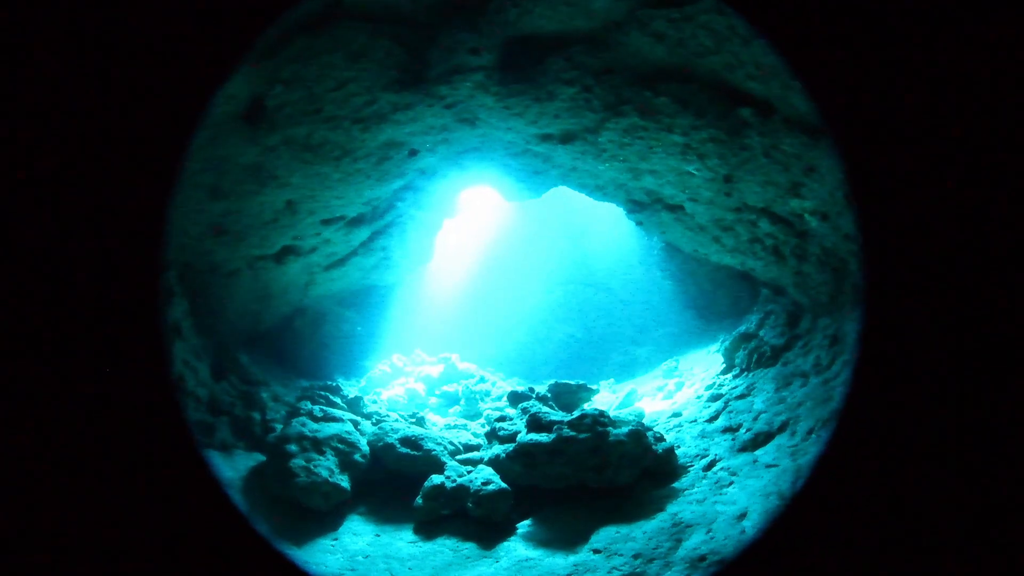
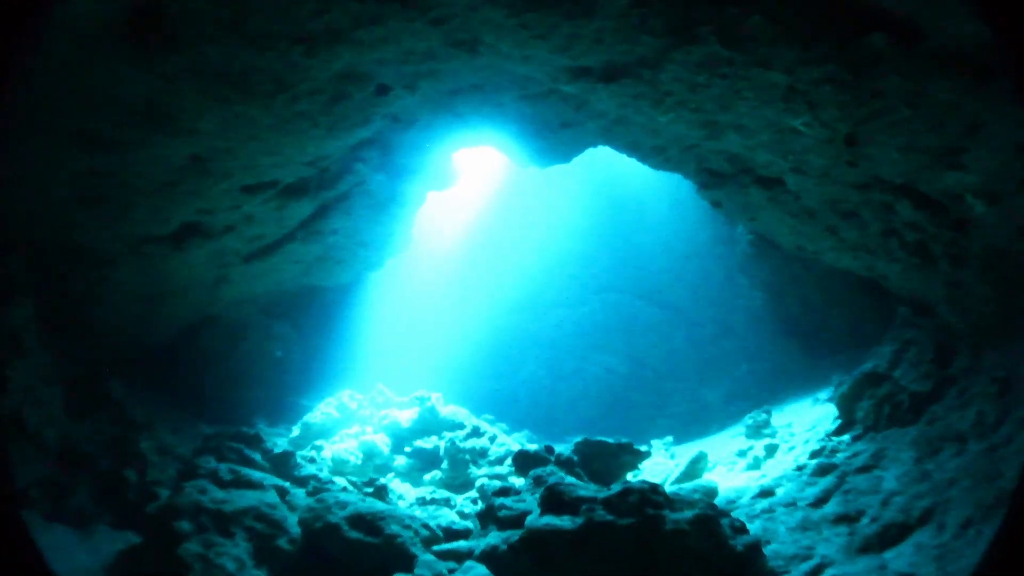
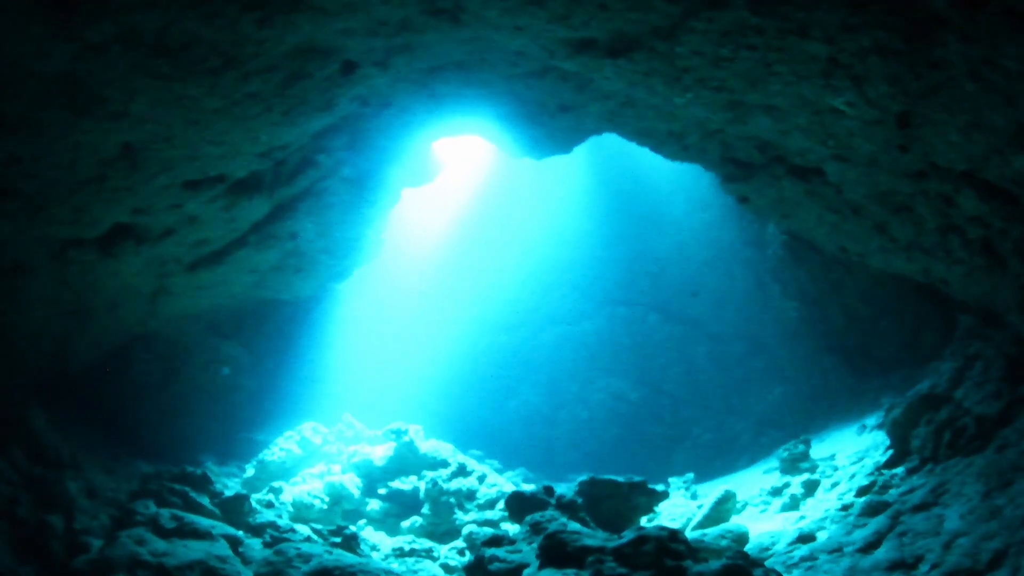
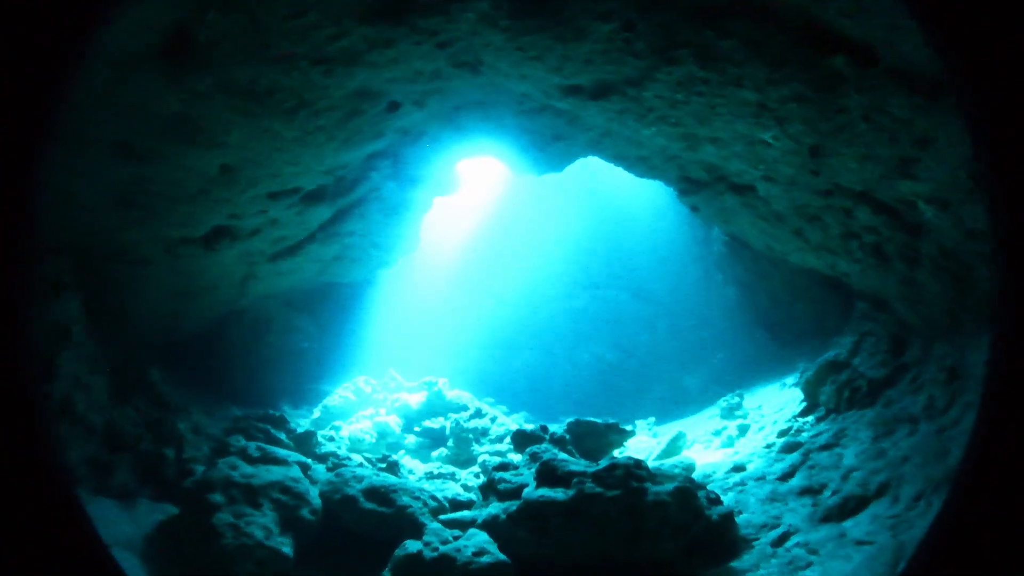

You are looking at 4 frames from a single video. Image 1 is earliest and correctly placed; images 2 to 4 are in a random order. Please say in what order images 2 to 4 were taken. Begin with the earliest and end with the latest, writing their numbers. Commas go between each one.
4, 2, 3
